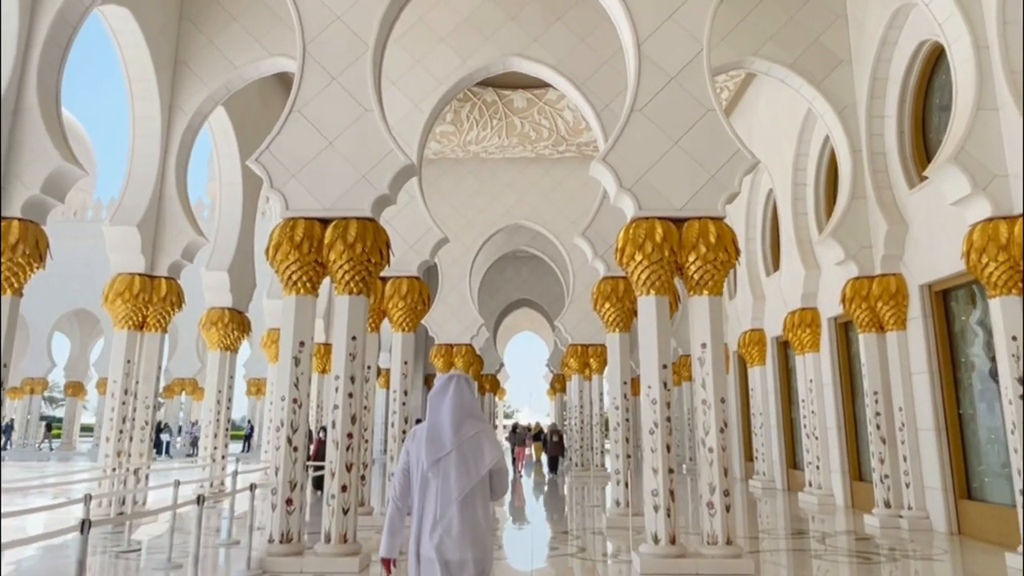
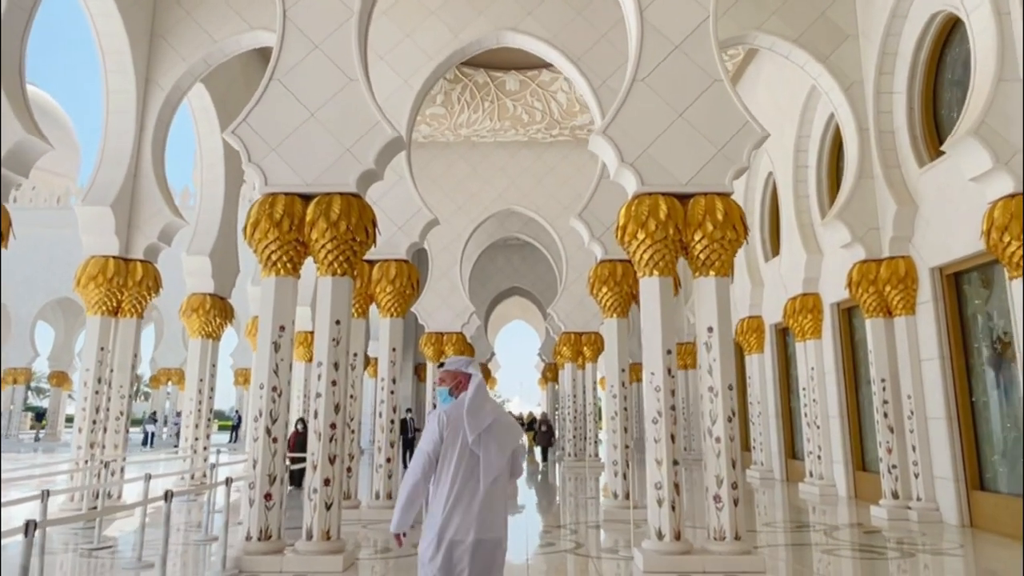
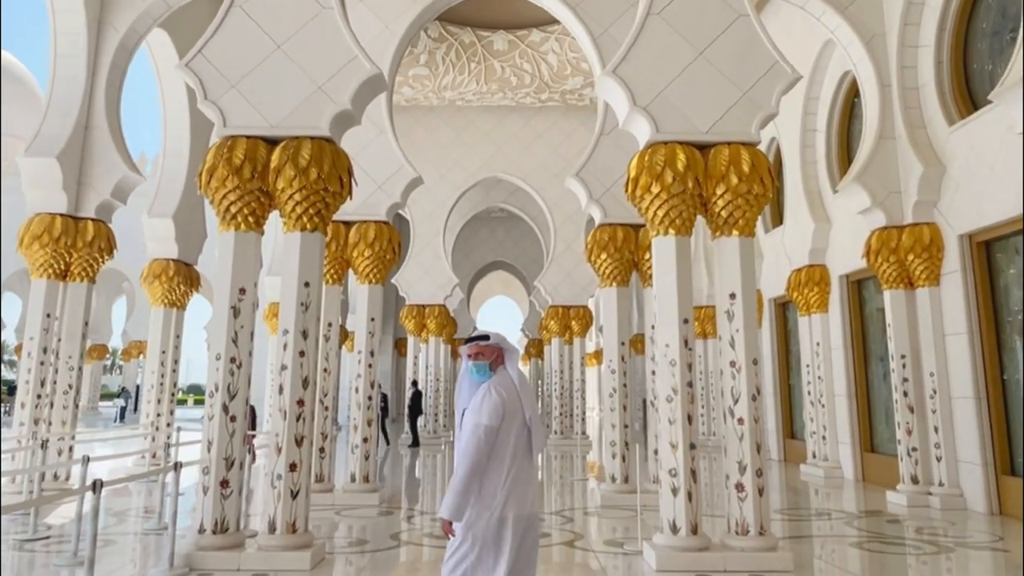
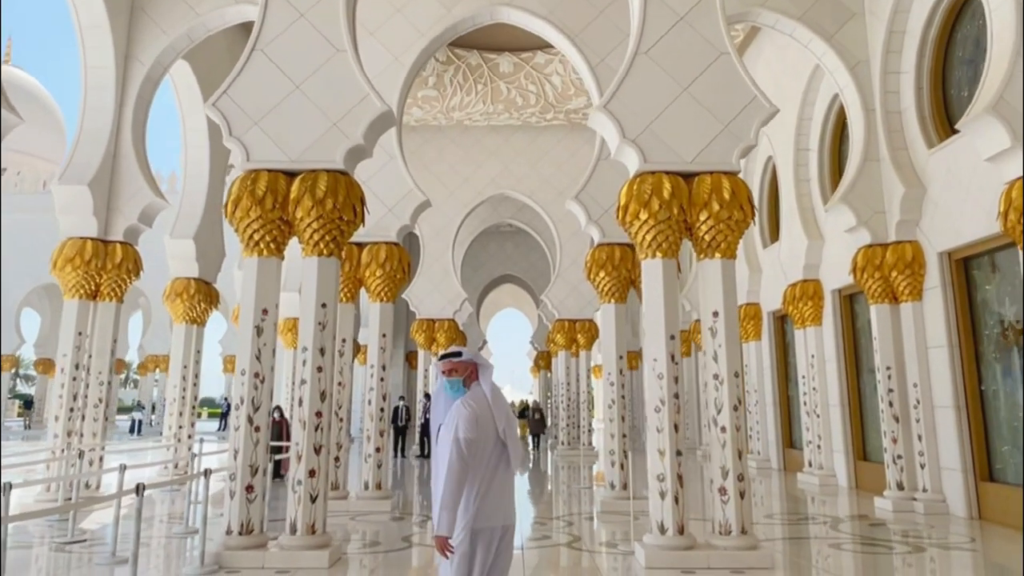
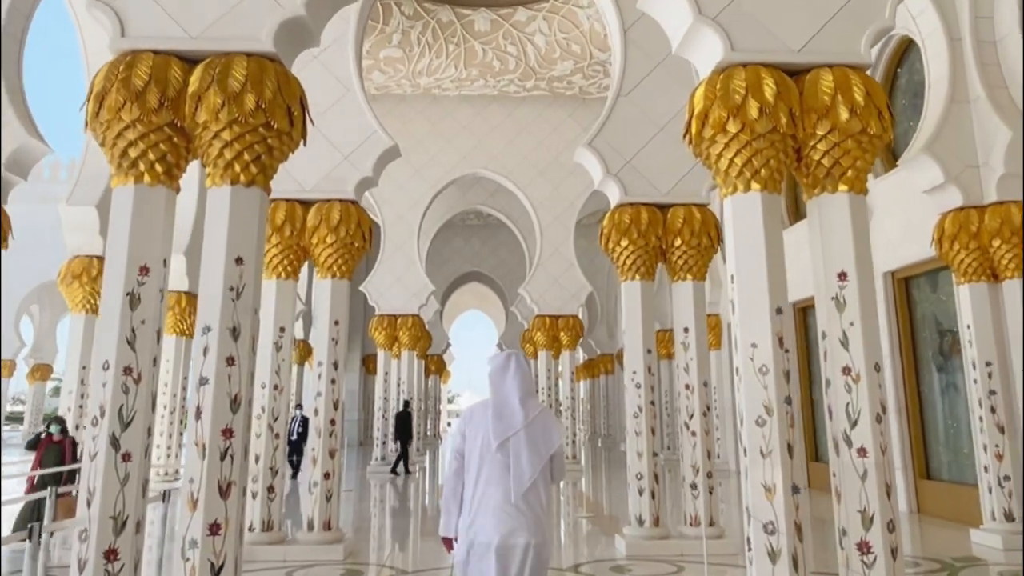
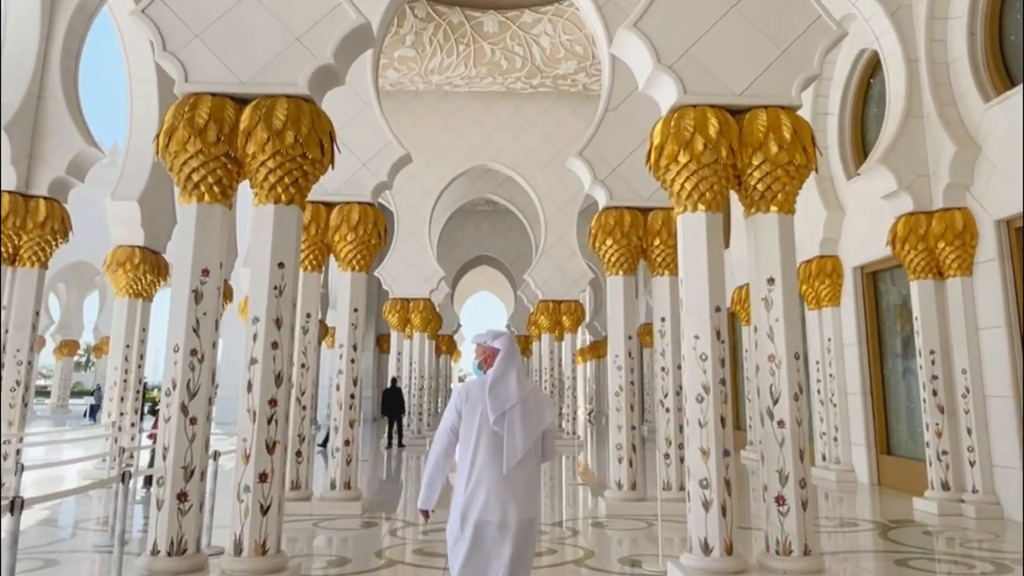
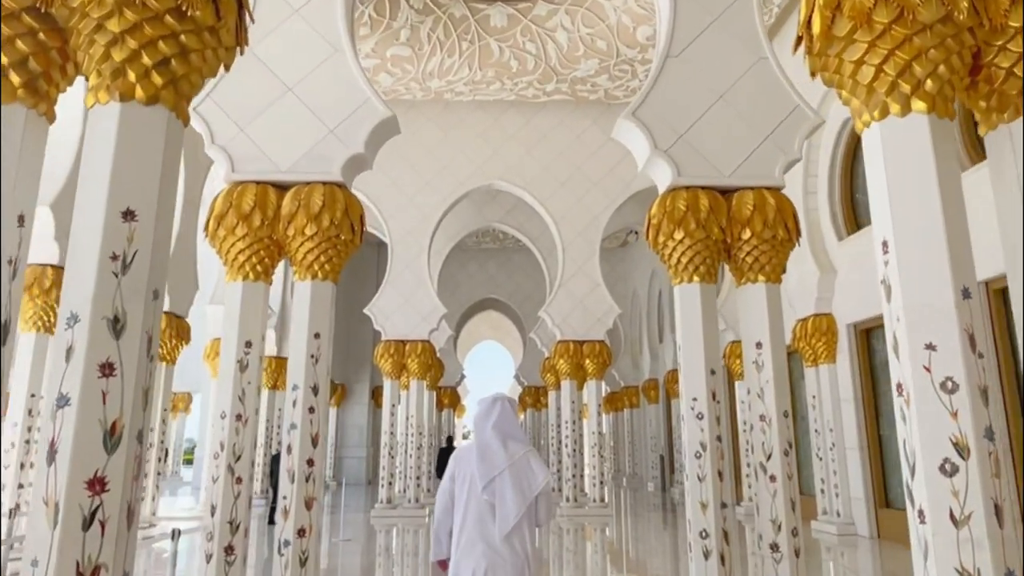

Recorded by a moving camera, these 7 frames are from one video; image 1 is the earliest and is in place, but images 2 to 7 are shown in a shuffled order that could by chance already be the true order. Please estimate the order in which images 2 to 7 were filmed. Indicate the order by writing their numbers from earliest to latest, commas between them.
2, 4, 3, 6, 5, 7
